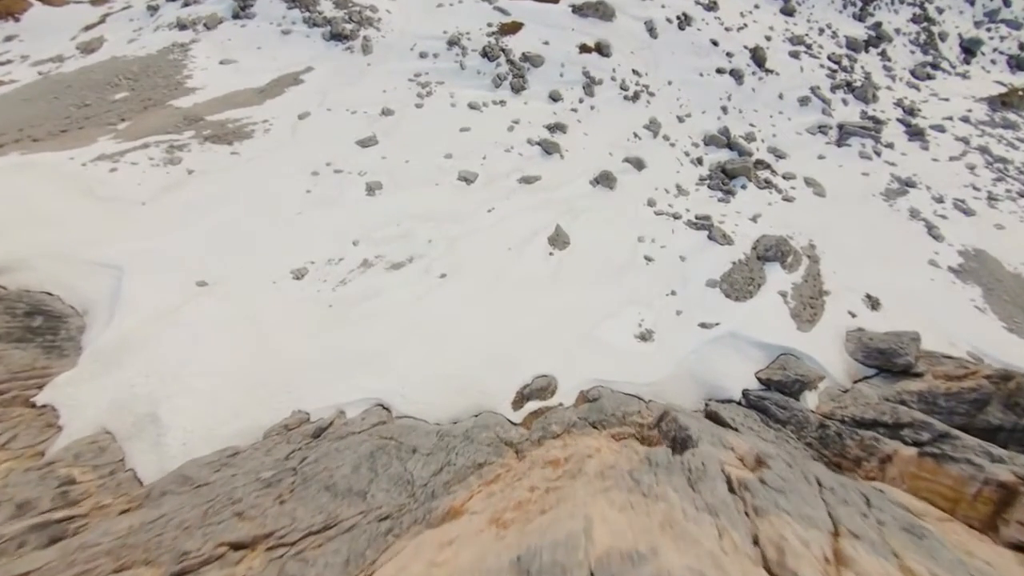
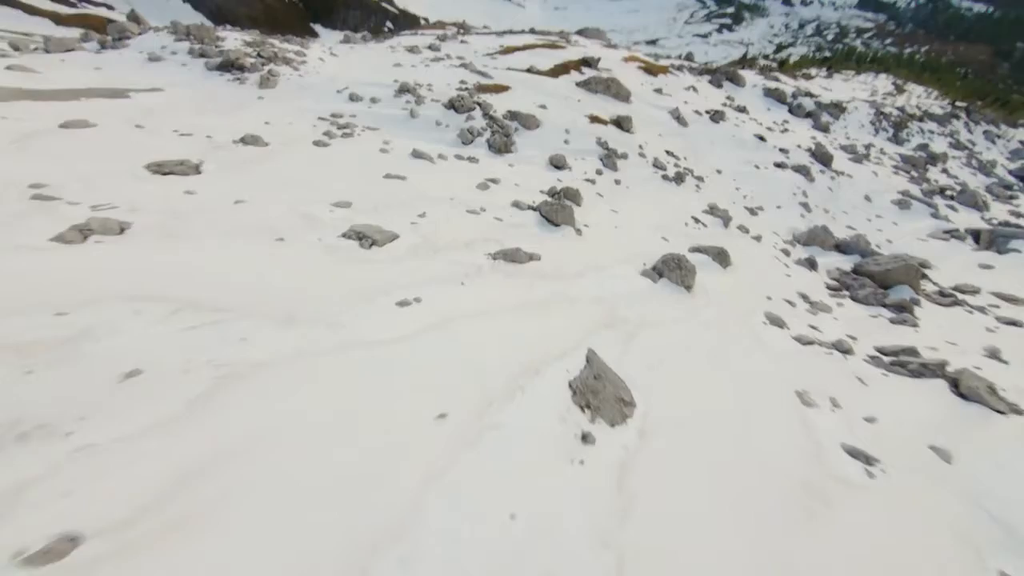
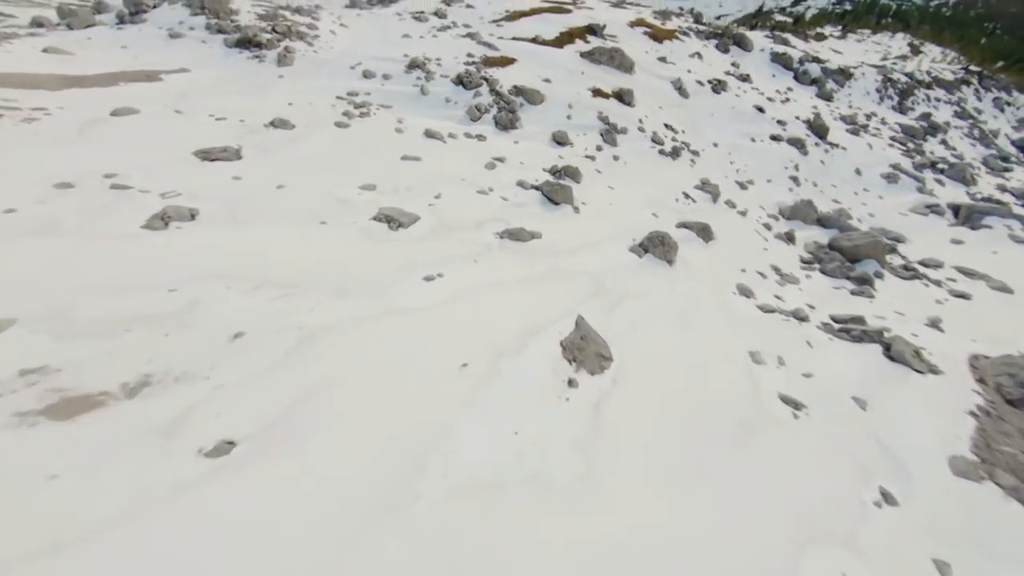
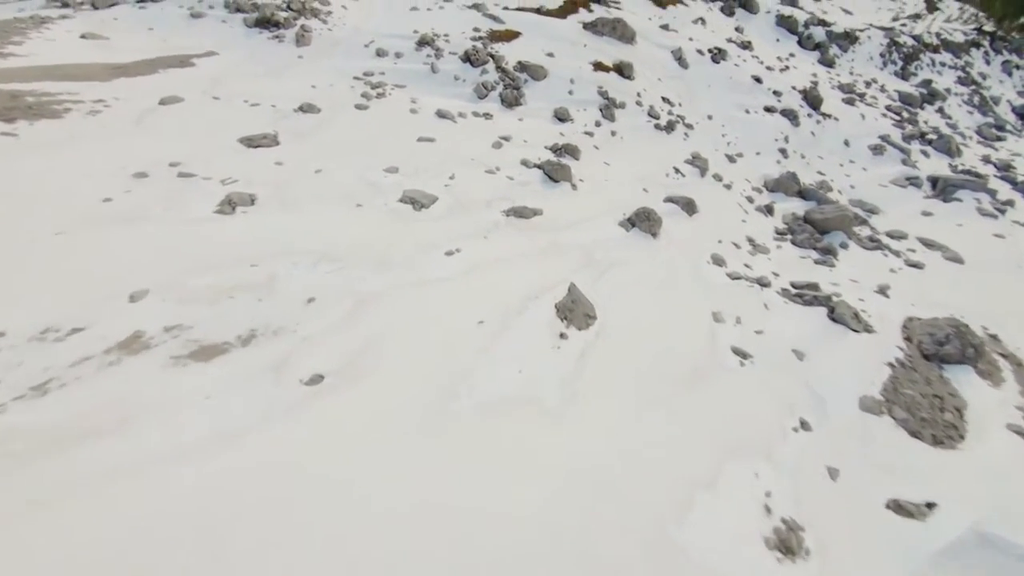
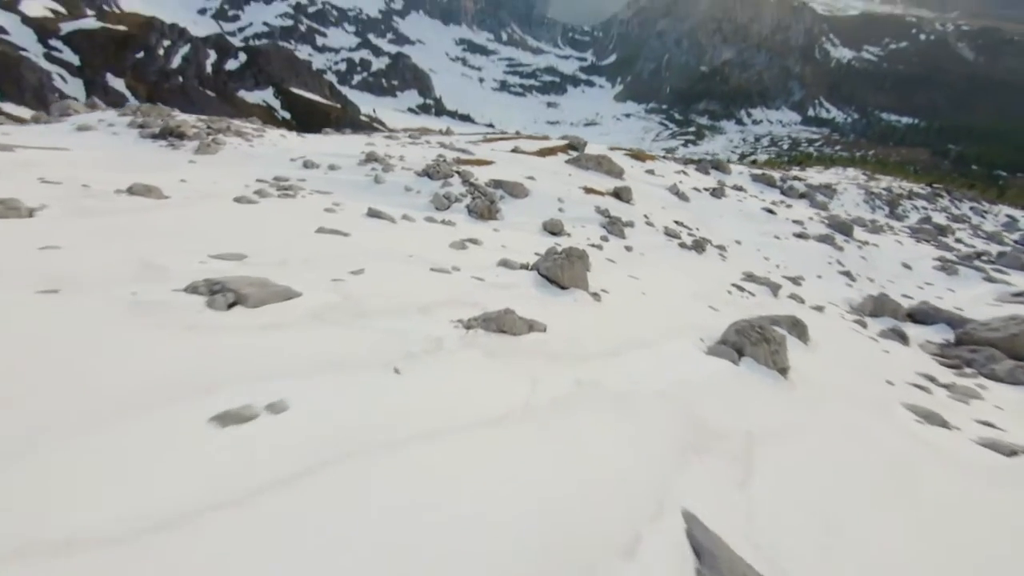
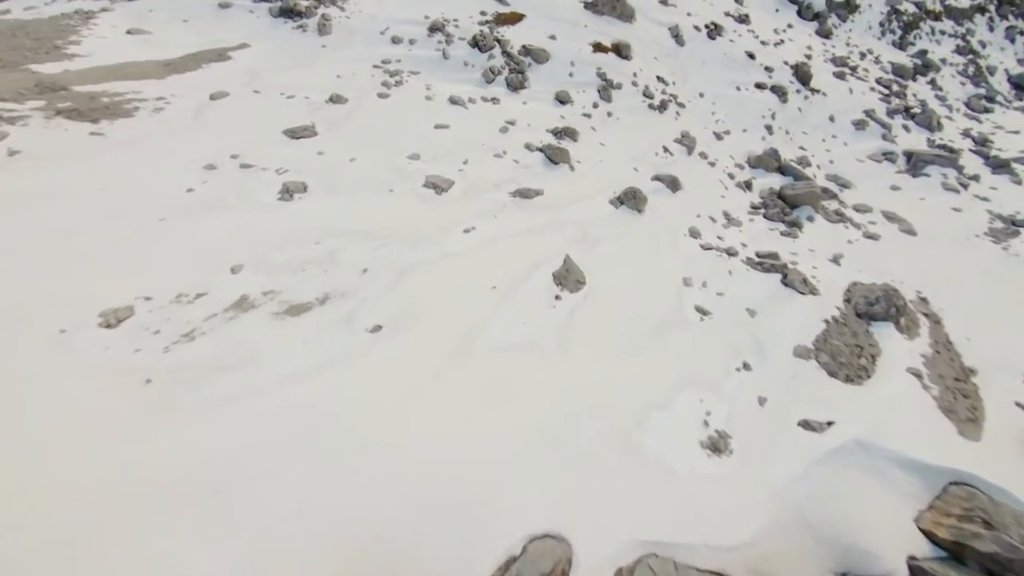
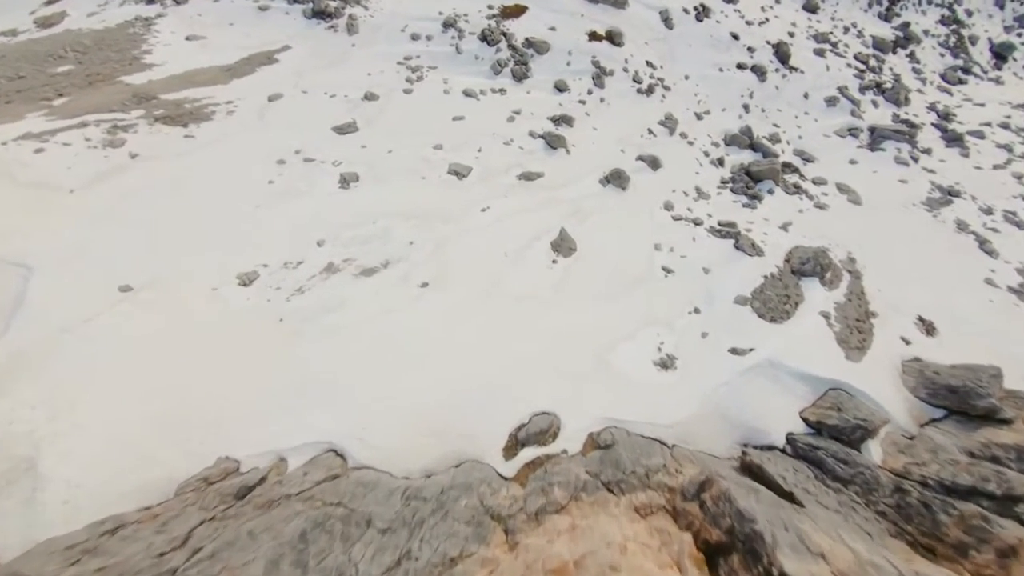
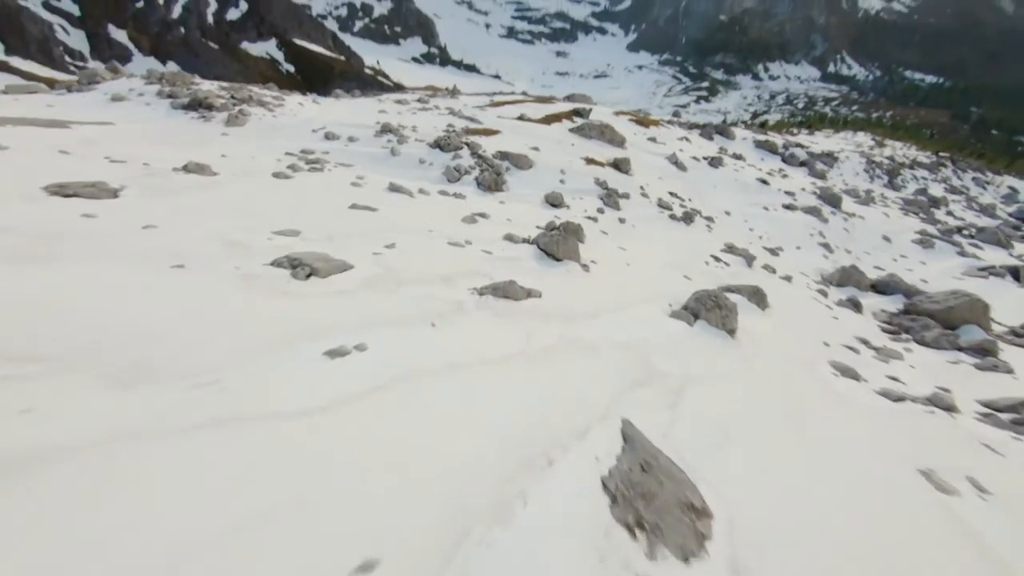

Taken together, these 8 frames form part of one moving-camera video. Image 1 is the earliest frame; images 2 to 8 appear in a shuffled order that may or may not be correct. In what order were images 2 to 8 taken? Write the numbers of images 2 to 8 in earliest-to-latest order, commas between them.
7, 6, 4, 3, 2, 8, 5
